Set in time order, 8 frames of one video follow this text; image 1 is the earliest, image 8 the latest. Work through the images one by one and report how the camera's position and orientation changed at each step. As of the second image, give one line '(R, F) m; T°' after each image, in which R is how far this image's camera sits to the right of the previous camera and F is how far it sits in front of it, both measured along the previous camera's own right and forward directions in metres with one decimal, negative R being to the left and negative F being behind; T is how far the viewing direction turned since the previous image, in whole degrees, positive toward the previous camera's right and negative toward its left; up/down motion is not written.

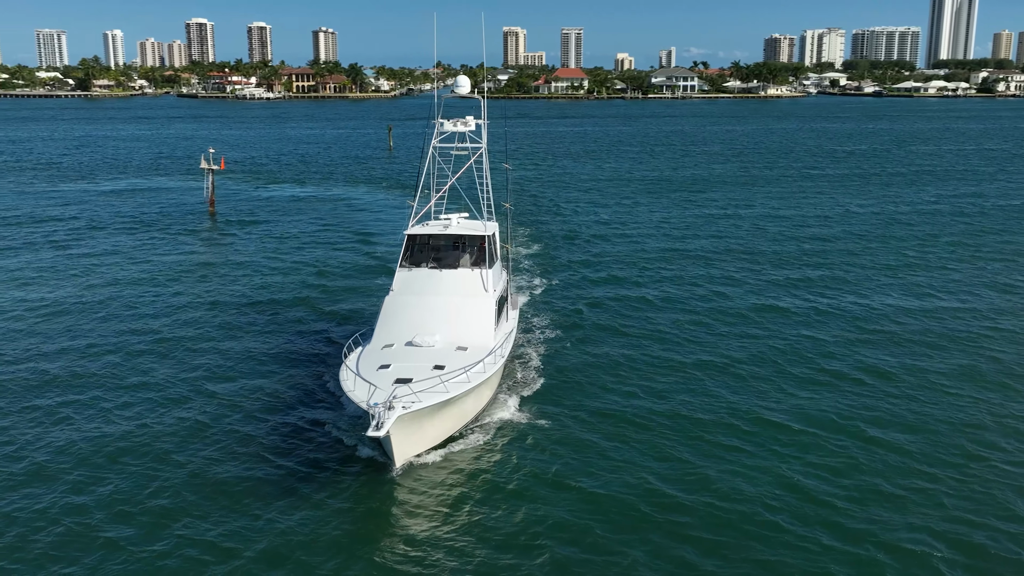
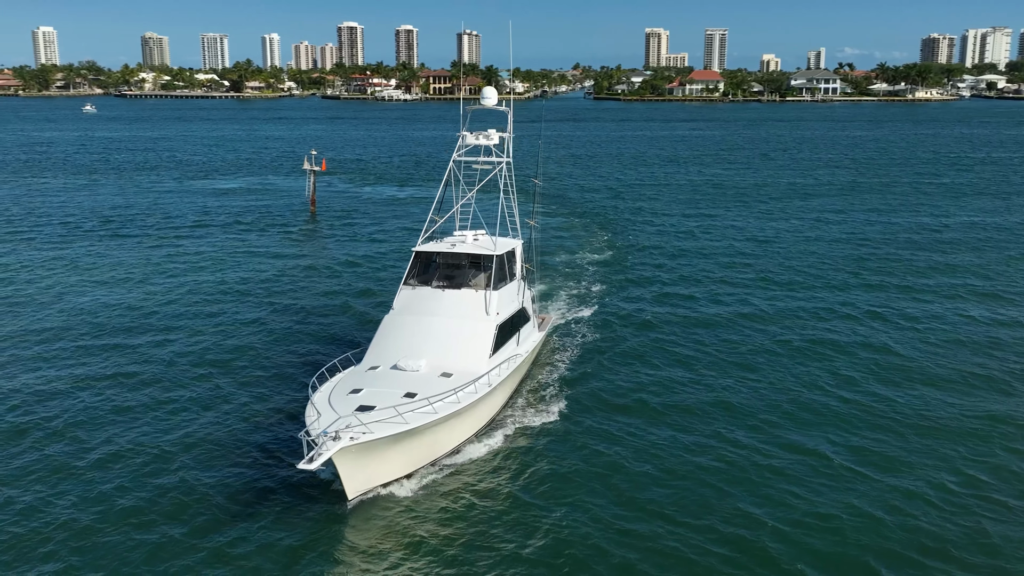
(+2.9, -0.2) m; -8°
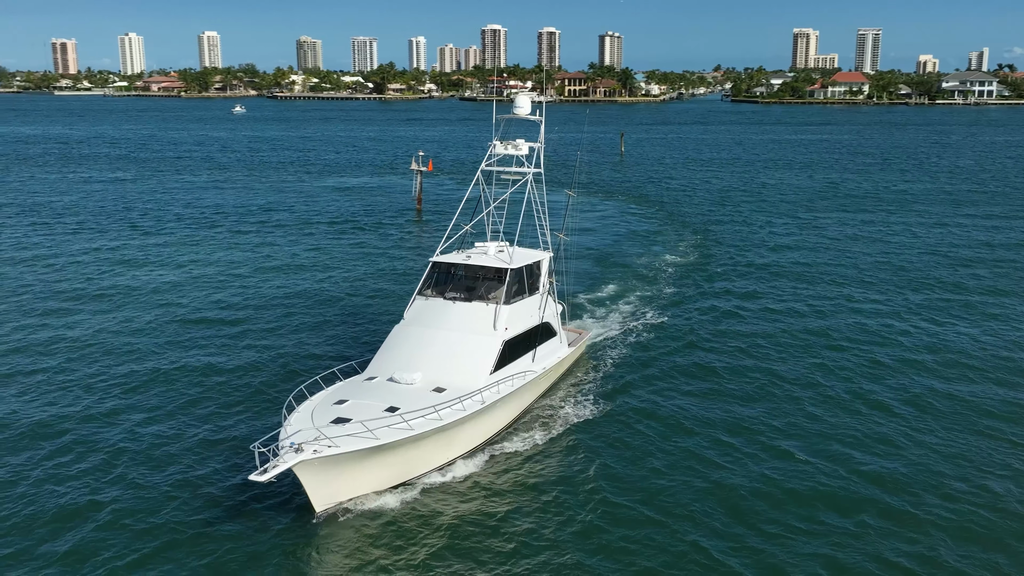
(+2.4, -0.7) m; -8°
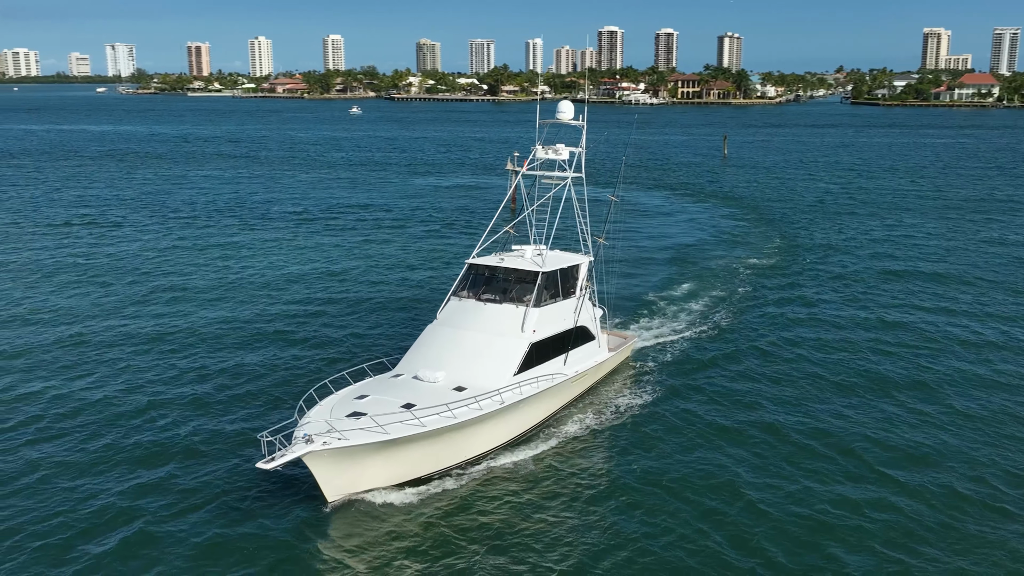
(+1.4, -1.0) m; -7°
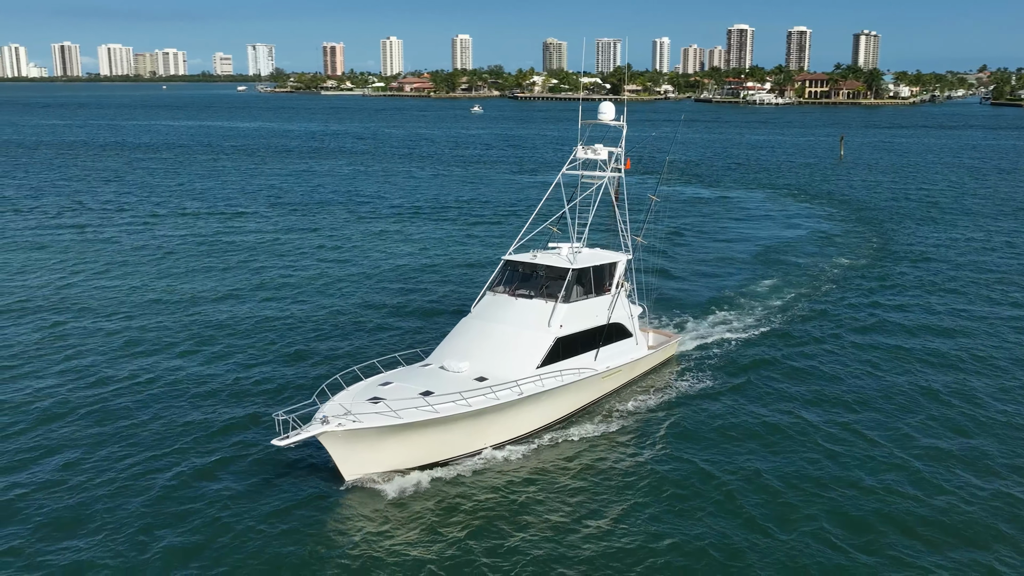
(+1.5, -1.2) m; -7°
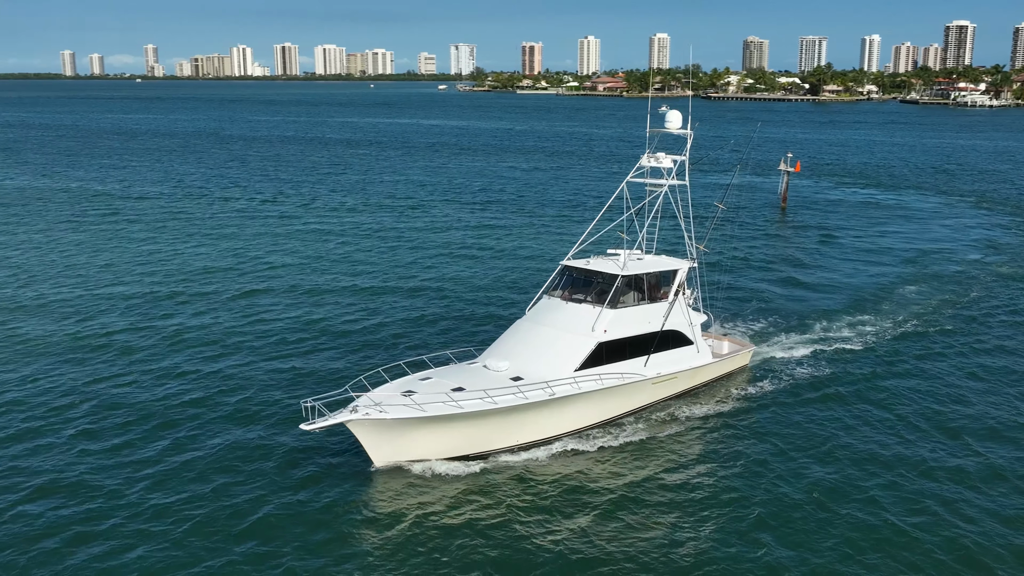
(+2.3, -0.5) m; -11°
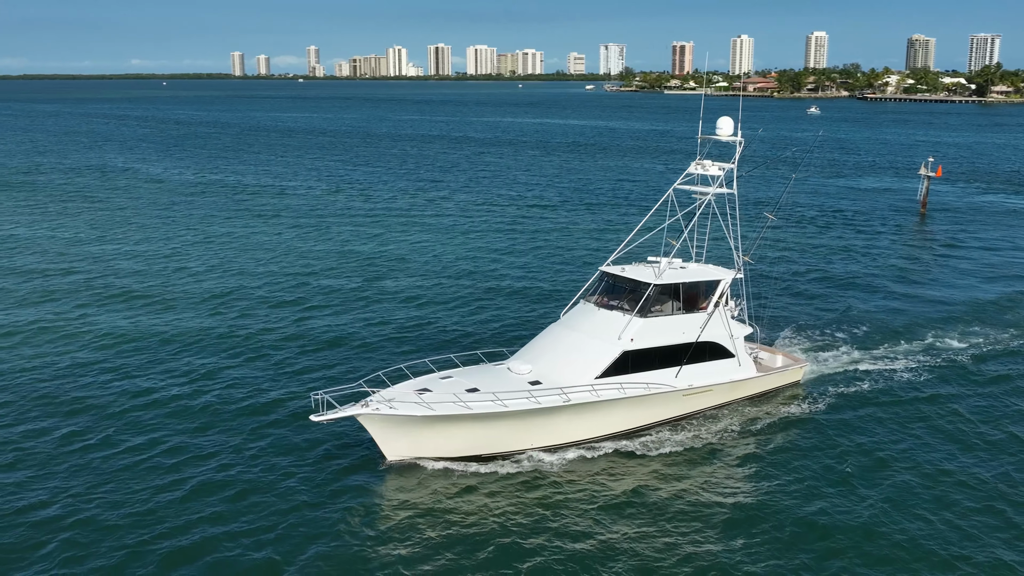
(+1.9, 0.0) m; -9°
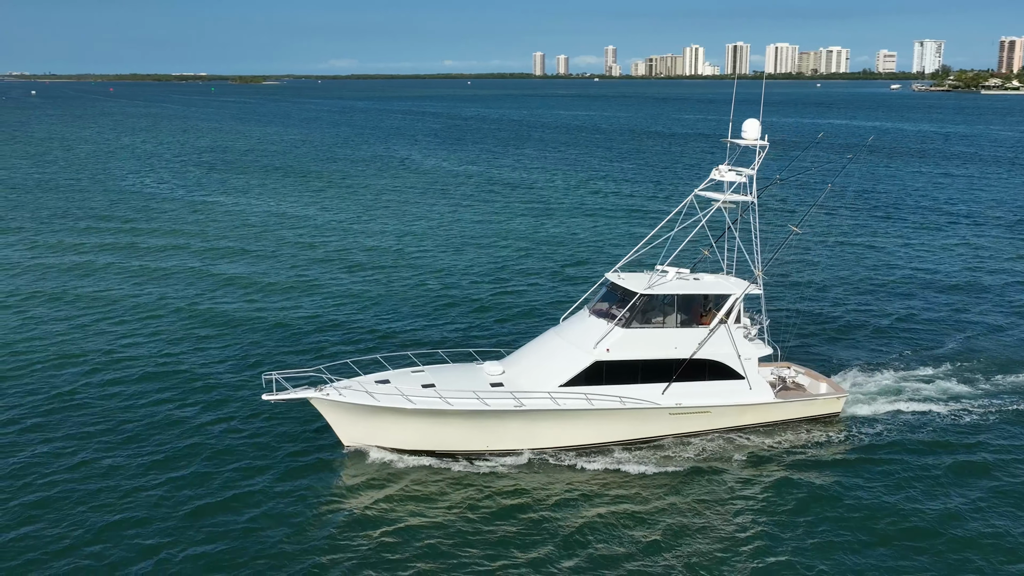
(+4.8, +0.8) m; -17°
